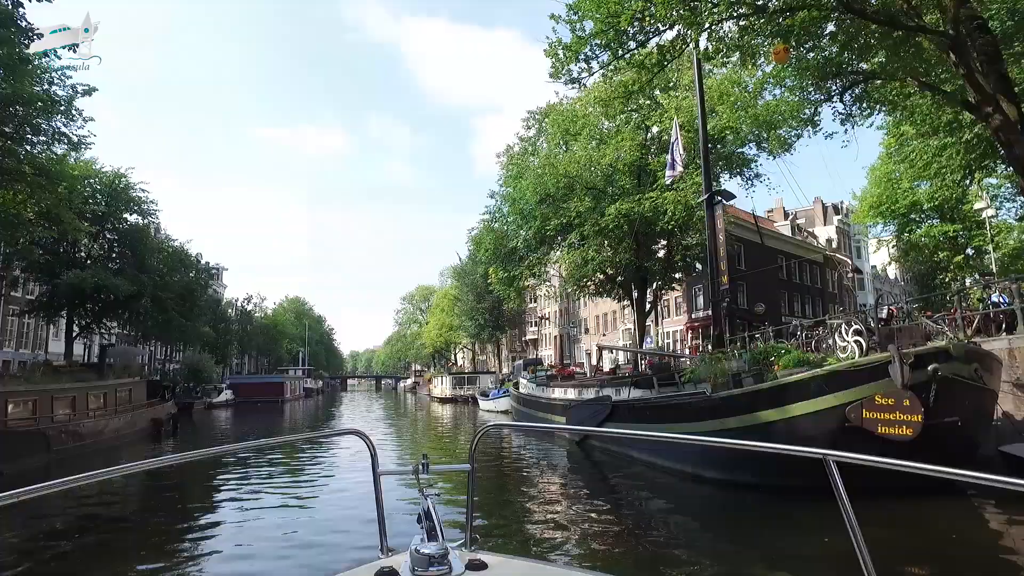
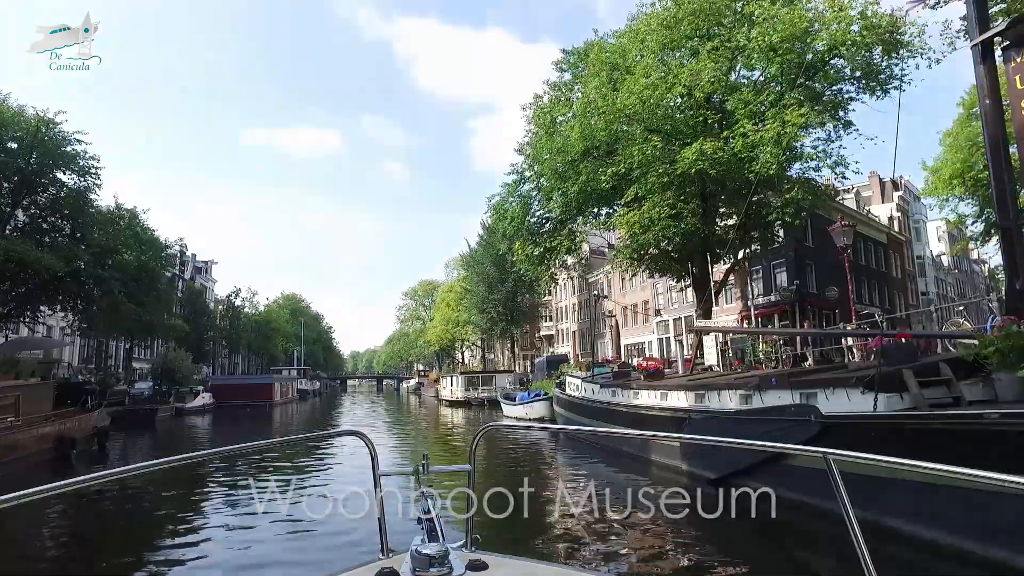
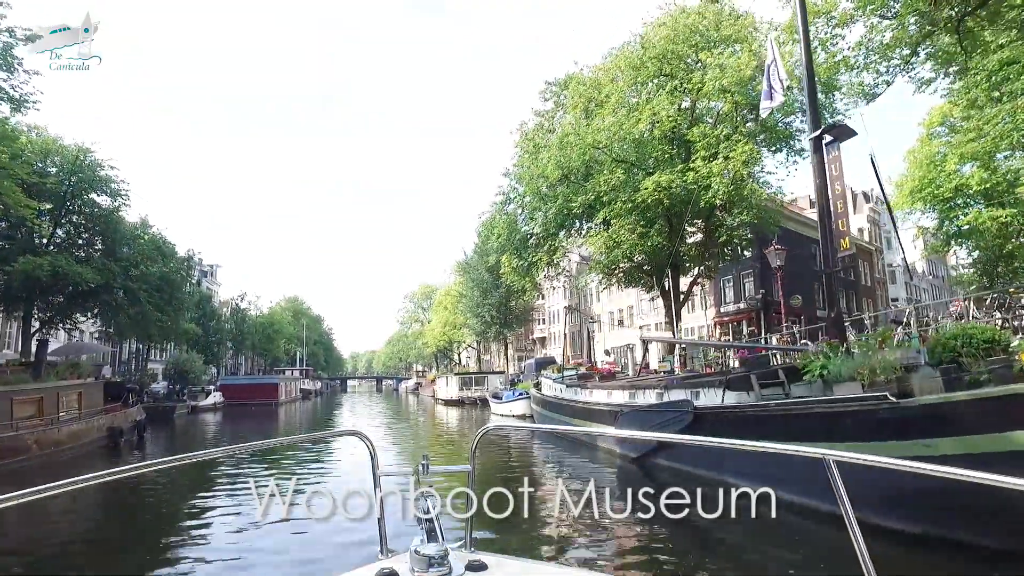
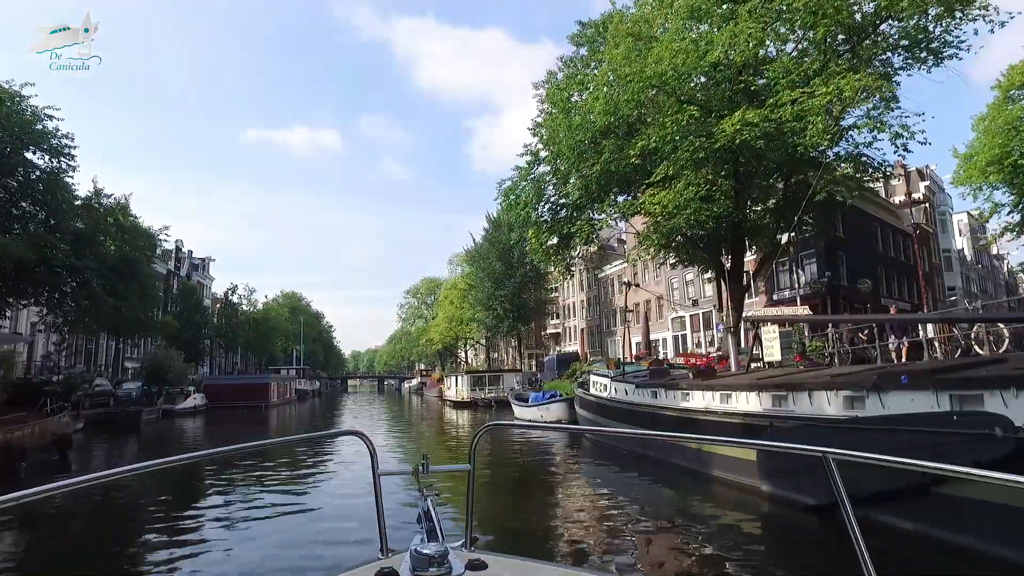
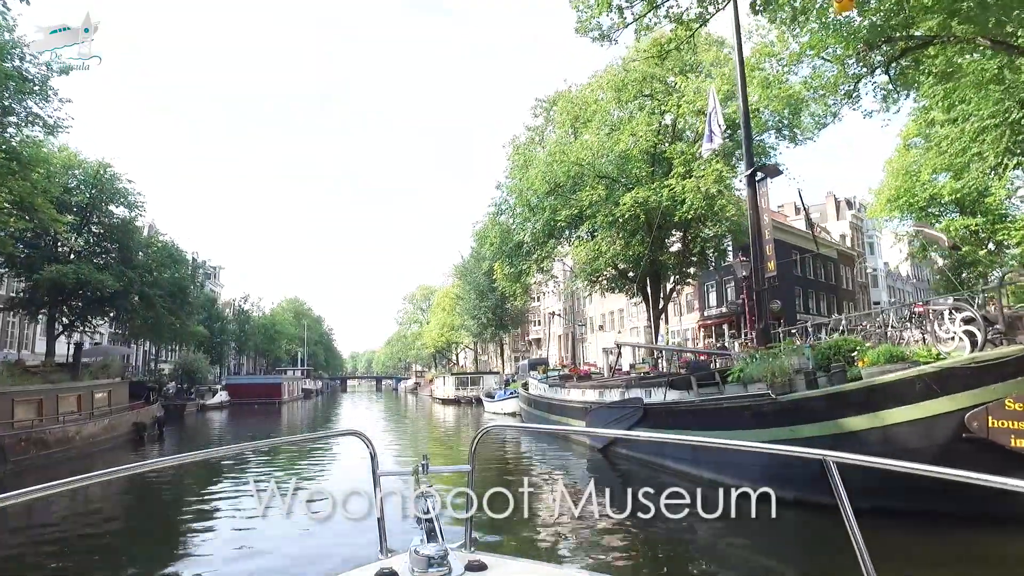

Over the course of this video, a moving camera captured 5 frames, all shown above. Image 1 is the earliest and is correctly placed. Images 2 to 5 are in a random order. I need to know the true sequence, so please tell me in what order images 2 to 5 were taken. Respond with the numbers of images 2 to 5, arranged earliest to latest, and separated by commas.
5, 3, 2, 4
